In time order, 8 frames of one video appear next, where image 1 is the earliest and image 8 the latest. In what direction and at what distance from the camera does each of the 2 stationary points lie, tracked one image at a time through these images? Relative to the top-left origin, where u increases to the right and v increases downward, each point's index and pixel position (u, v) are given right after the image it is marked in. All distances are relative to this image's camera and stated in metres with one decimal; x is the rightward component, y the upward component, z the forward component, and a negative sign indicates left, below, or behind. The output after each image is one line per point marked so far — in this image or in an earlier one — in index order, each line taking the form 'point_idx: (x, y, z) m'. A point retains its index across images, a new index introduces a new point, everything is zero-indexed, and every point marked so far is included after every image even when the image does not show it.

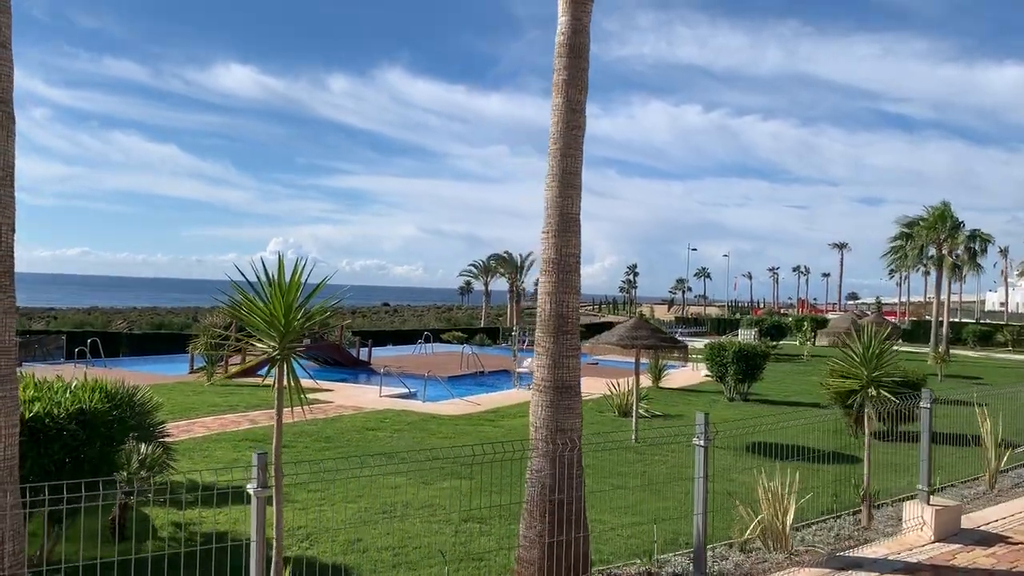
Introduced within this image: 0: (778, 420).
0: (+4.3, -2.2, +14.4) m
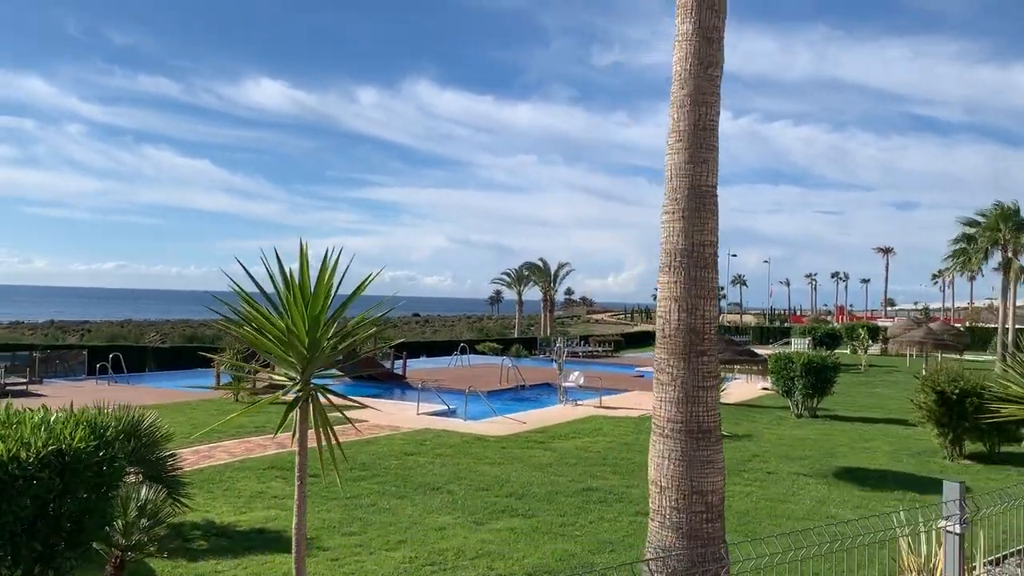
0: (+5.1, -2.2, +13.0) m
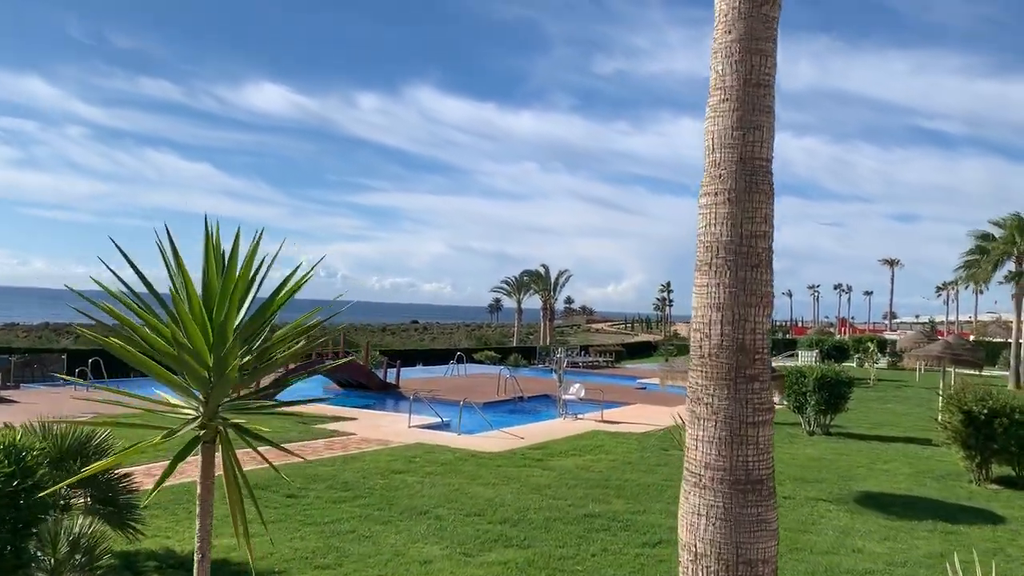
0: (+5.0, -2.4, +12.2) m
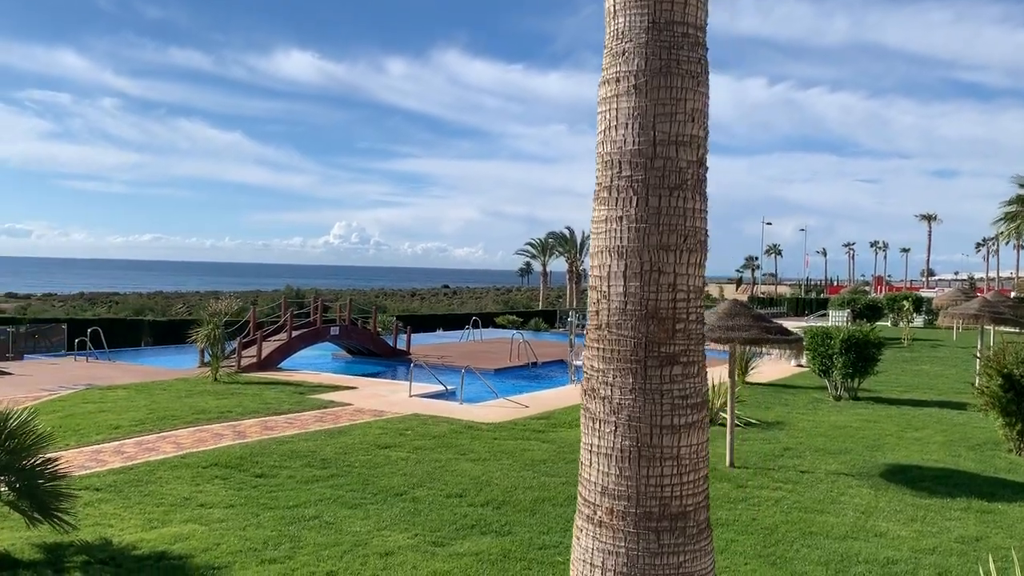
0: (+5.1, -1.8, +11.3) m
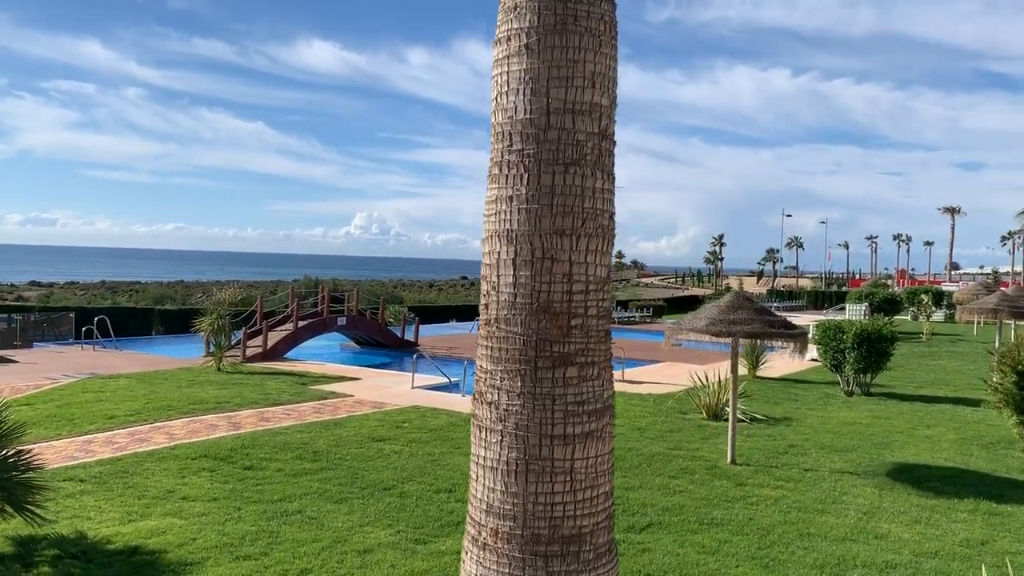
0: (+5.1, -1.7, +11.0) m
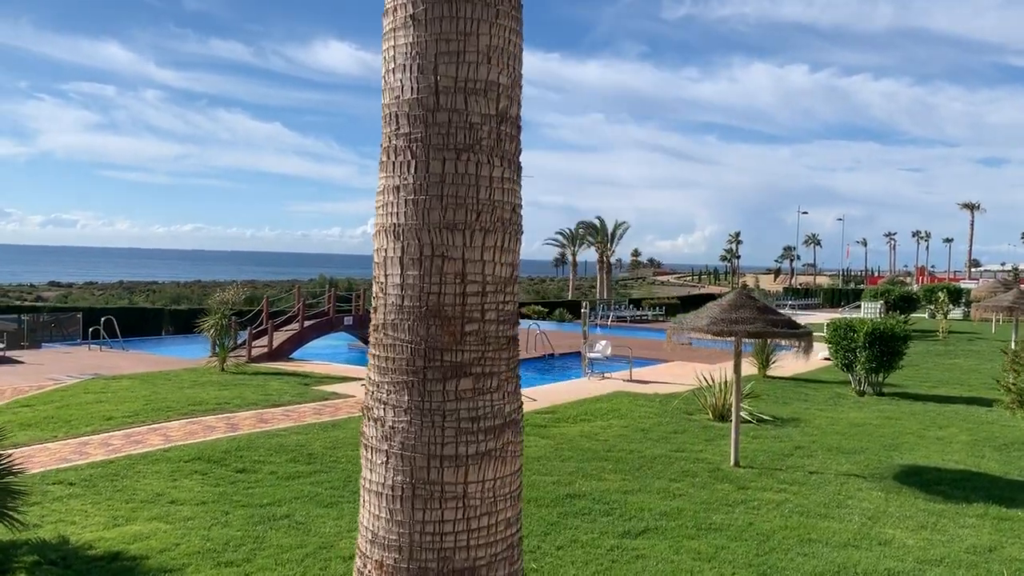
0: (+5.1, -1.7, +10.7) m
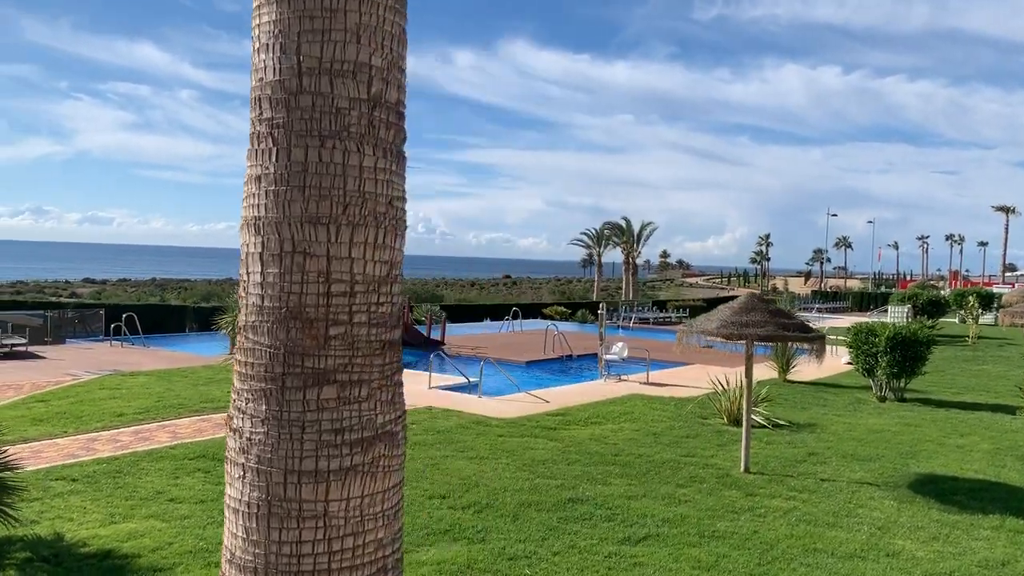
0: (+5.2, -1.7, +10.5) m
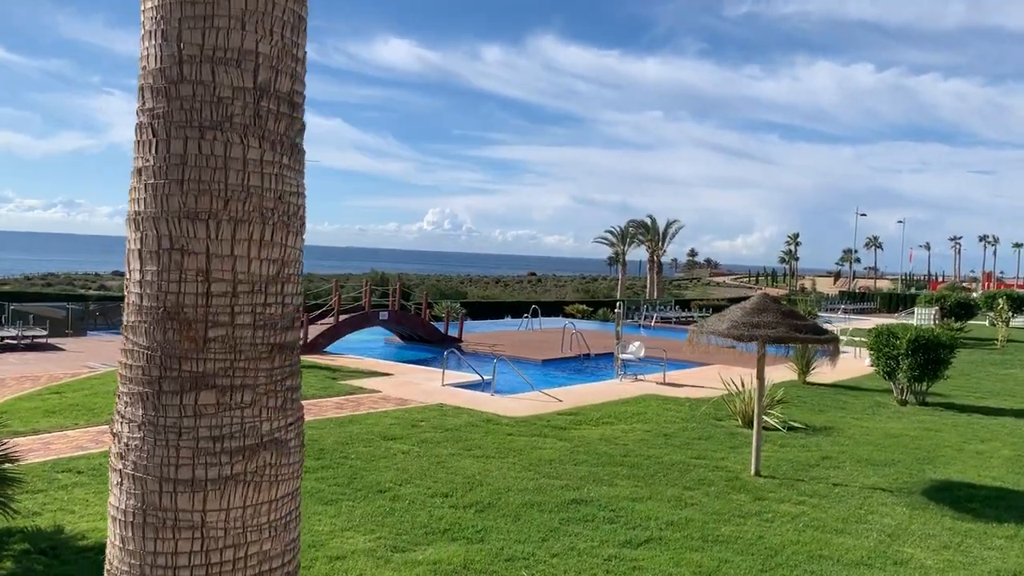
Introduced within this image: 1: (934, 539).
0: (+5.3, -1.8, +10.3) m
1: (+3.1, -1.8, +6.5) m
